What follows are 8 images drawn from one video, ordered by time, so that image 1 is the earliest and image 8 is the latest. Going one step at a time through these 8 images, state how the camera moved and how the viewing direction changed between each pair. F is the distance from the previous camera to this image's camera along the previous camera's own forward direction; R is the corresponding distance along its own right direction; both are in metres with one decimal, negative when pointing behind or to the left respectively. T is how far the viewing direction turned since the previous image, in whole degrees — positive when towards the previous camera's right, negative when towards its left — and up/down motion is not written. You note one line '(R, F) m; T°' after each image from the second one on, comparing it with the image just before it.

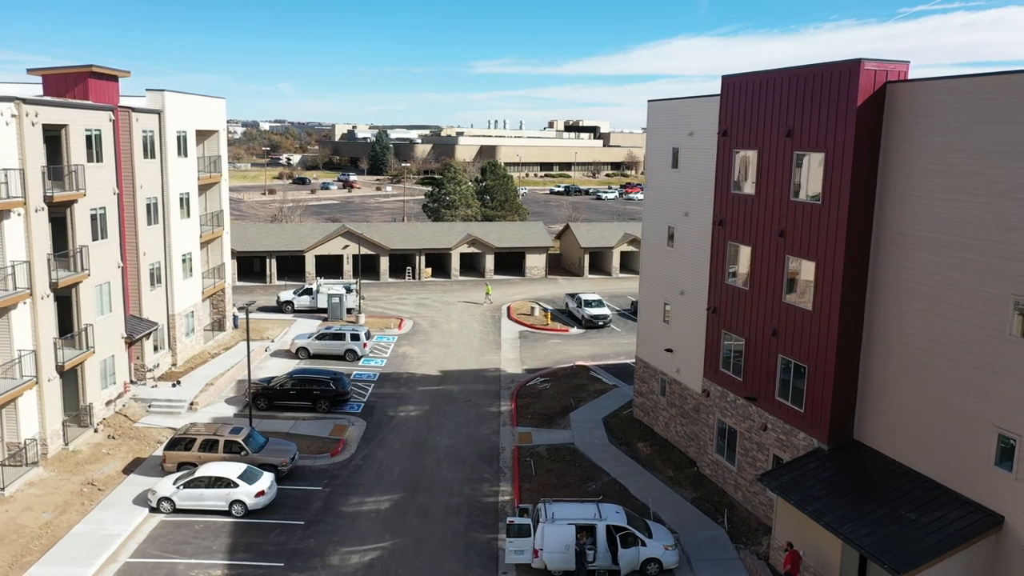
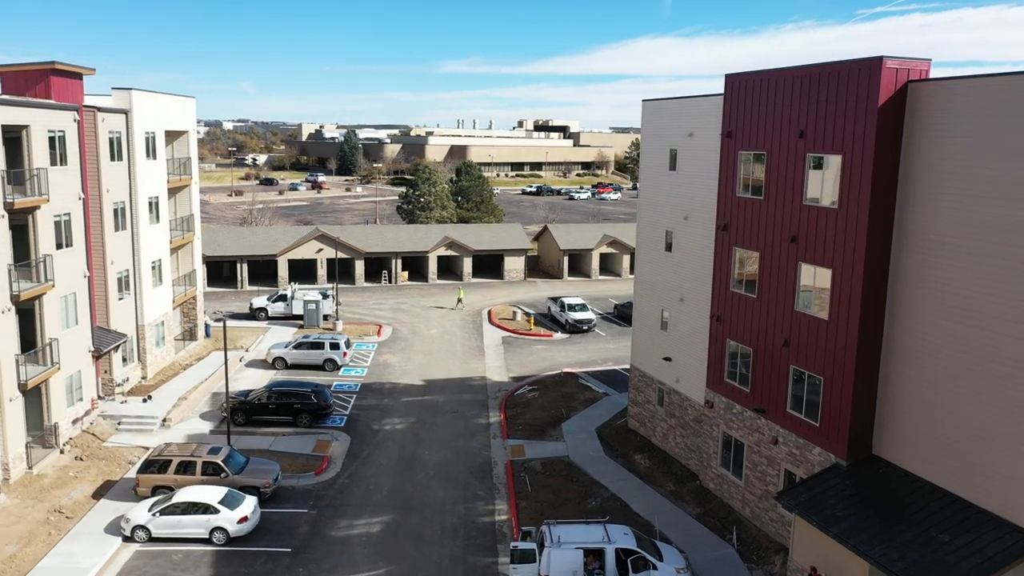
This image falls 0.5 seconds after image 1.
(-0.8, +1.2) m; +2°
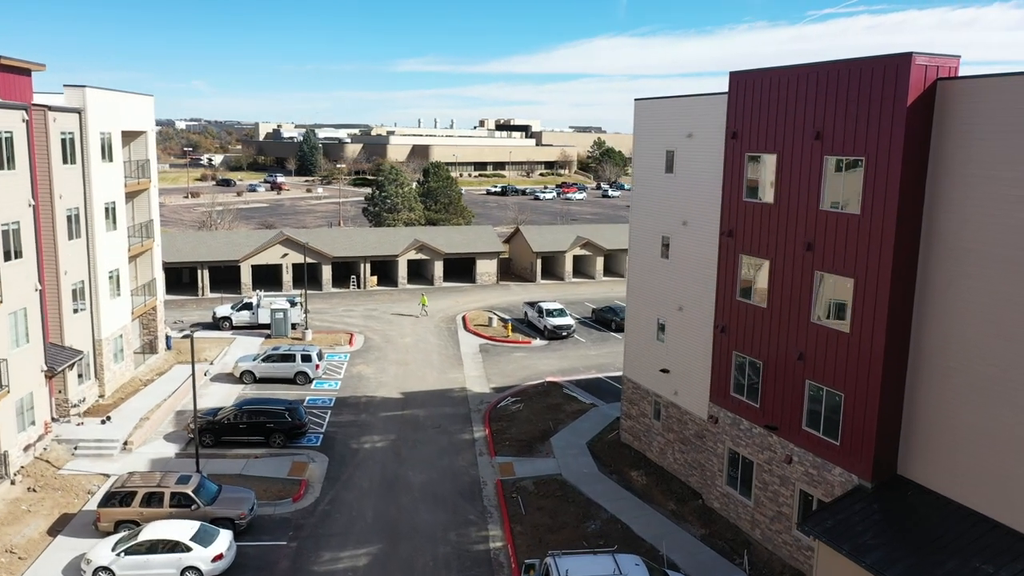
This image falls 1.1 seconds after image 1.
(-0.9, +1.5) m; +3°
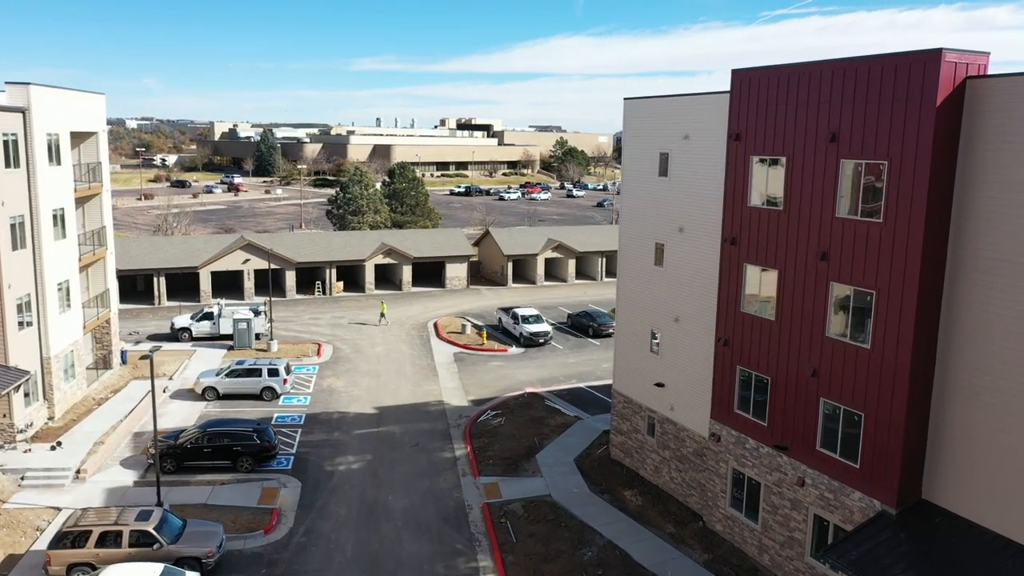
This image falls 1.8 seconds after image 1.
(-0.7, +1.5) m; +3°
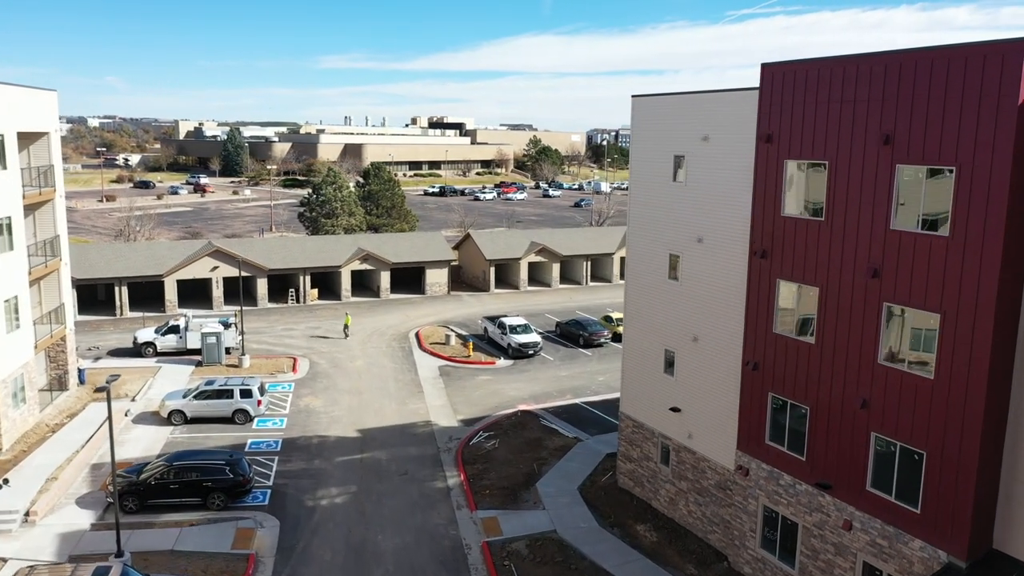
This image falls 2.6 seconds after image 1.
(-0.8, +2.2) m; +2°
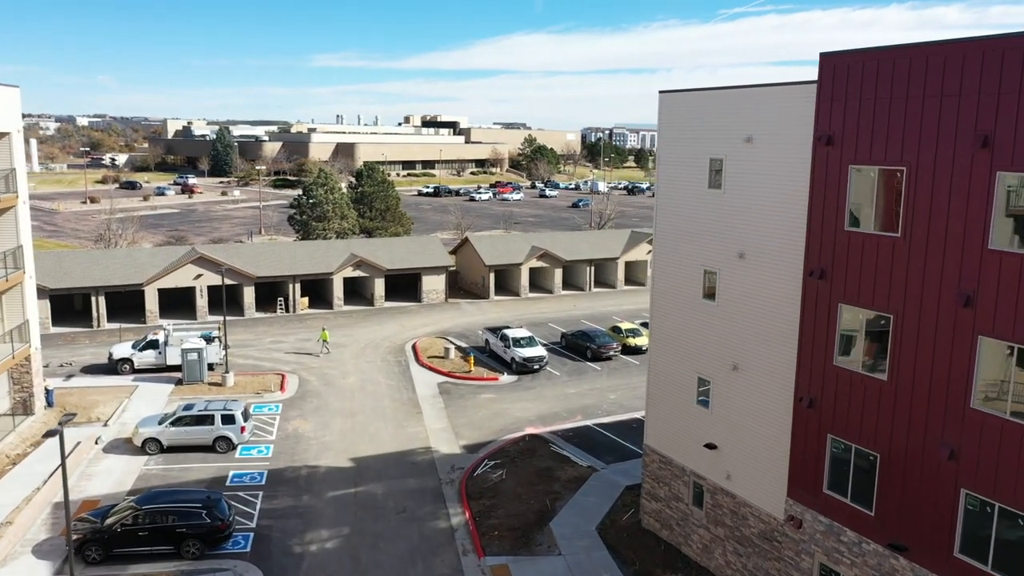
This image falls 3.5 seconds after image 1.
(-0.5, +2.5) m; 0°
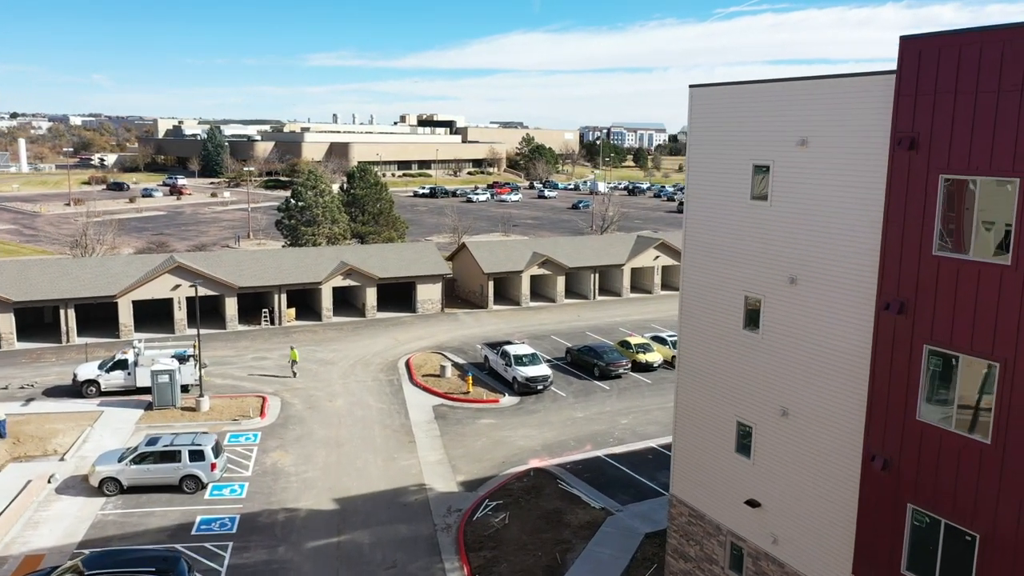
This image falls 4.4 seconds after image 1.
(-0.2, +2.9) m; 0°
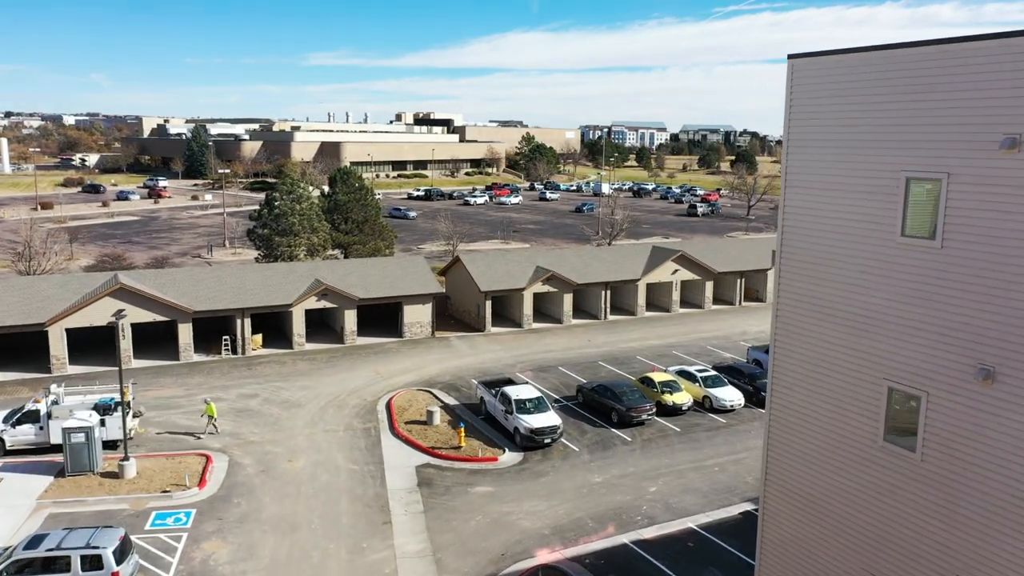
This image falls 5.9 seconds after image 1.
(-0.1, +6.1) m; 0°
